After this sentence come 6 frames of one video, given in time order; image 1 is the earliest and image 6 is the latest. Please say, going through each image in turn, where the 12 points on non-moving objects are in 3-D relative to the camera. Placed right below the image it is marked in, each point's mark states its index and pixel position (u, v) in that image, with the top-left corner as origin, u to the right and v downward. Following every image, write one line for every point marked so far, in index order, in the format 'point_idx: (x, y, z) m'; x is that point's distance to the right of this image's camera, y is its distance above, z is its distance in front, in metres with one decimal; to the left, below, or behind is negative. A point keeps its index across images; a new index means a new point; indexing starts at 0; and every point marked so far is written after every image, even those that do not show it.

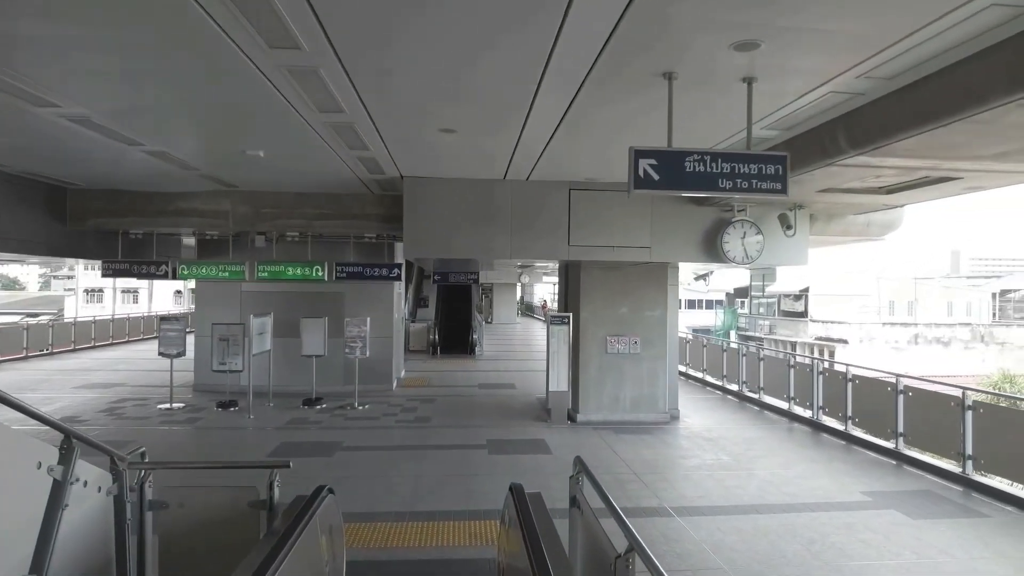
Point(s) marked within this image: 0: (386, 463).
0: (-1.6, -2.3, +8.6) m
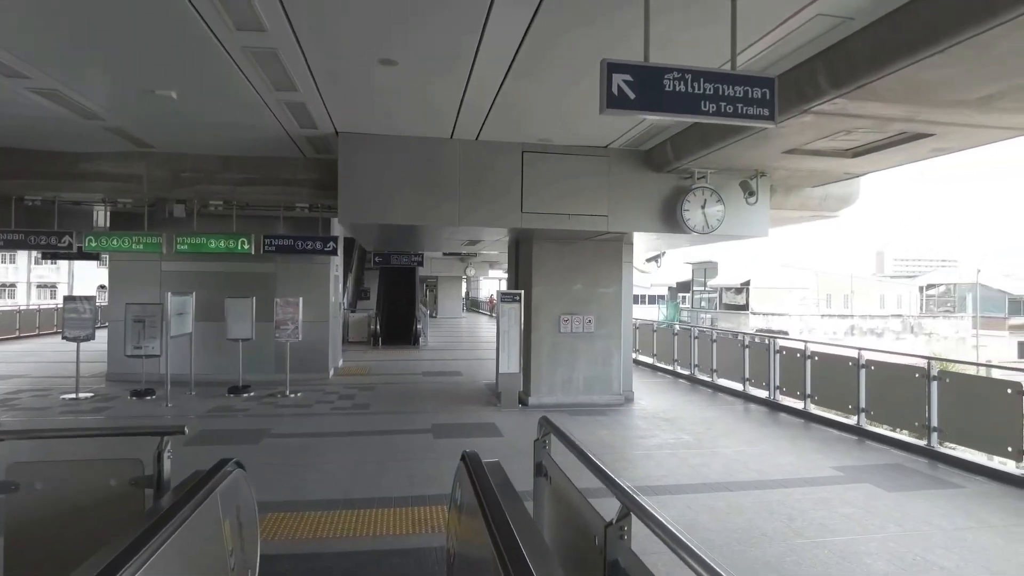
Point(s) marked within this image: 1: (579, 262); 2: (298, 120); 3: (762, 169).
0: (-2.2, -1.9, +7.7) m
1: (+1.1, +0.4, +10.5) m
2: (-2.5, +2.0, +7.8) m
3: (+3.3, +1.5, +8.6) m
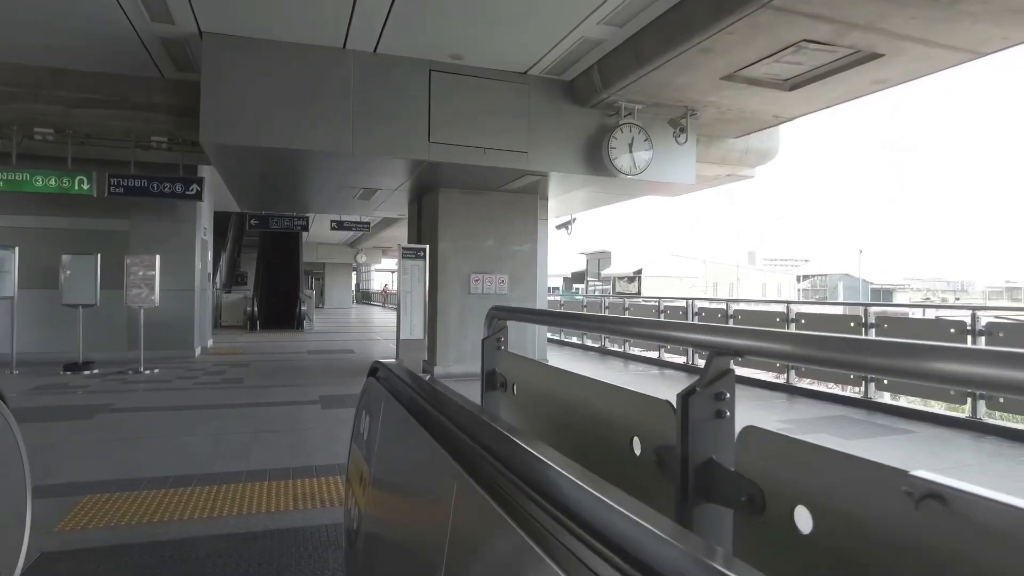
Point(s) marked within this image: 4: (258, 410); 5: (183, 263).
0: (-3.1, -1.3, +6.1) m
1: (-0.3, +1.1, +9.4) m
2: (-3.4, +2.6, +6.1) m
3: (+2.2, +2.2, +7.9) m
4: (-2.6, -1.2, +6.8) m
5: (-5.5, +0.4, +11.1) m
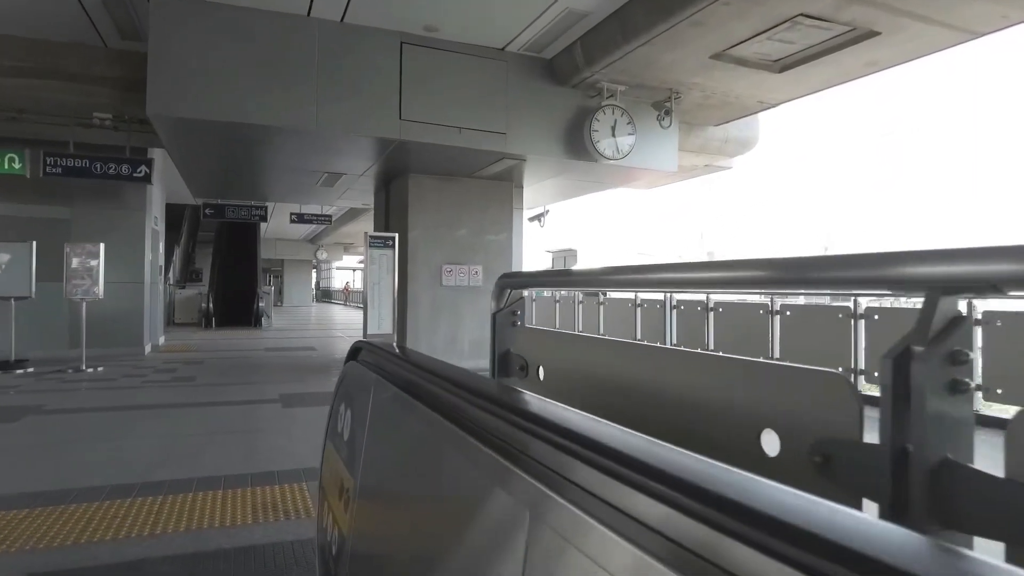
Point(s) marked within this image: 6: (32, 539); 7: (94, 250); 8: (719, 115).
0: (-3.3, -1.1, +5.5) m
1: (-0.7, +1.2, +8.9) m
2: (-3.6, +2.7, +5.5) m
3: (+1.9, +2.3, +7.6) m
4: (-2.8, -1.1, +6.2) m
5: (-6.0, +0.5, +10.3) m
6: (-2.2, -1.1, +3.0) m
7: (-5.5, +0.5, +8.7) m
8: (+2.7, +2.3, +8.6) m
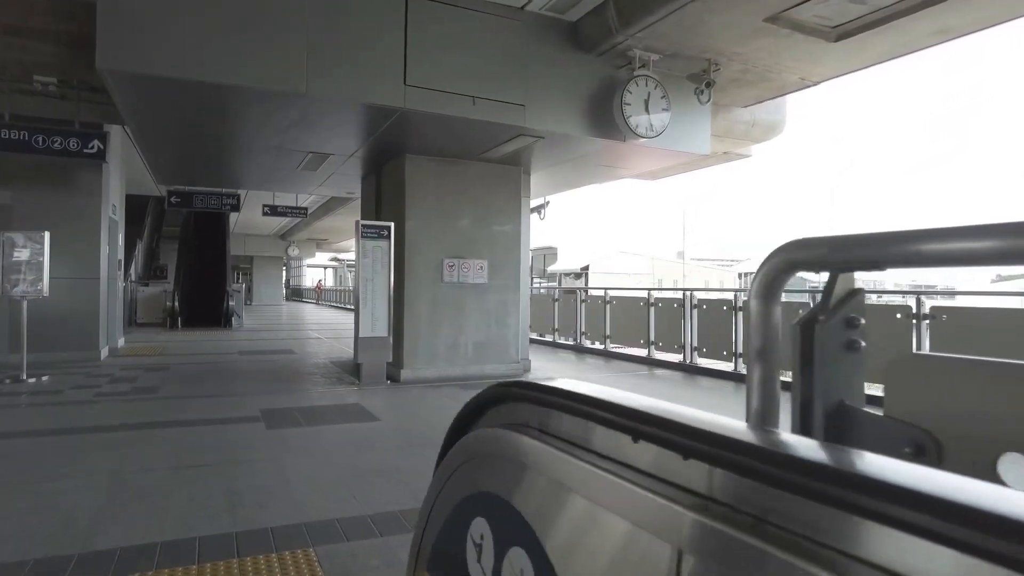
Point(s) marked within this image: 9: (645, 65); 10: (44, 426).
0: (-3.0, -1.1, +4.4) m
1: (-0.5, +1.2, +7.9) m
2: (-3.3, +2.8, +4.4) m
3: (+2.1, +2.3, +6.7) m
4: (-2.6, -1.1, +5.1) m
5: (-5.9, +0.6, +9.1) m
6: (-1.8, -1.1, +1.9) m
7: (-5.4, +0.6, +7.5) m
8: (+2.8, +2.3, +7.8) m
9: (+1.3, +2.3, +6.7) m
10: (-3.7, -1.1, +5.2) m
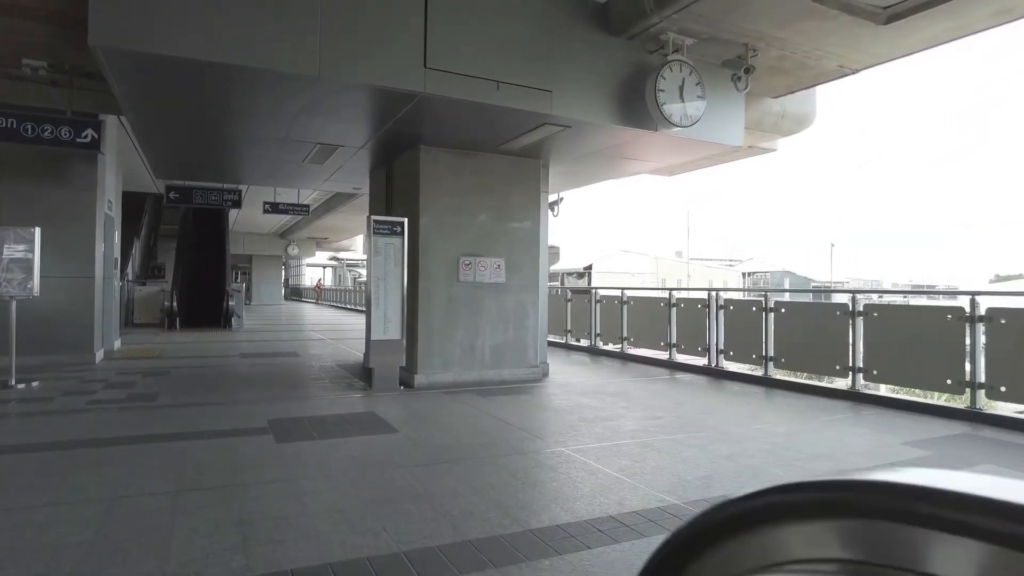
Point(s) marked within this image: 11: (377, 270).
0: (-2.8, -1.1, +3.9) m
1: (-0.3, +1.2, +7.5) m
2: (-3.1, +2.8, +3.9) m
3: (+2.3, +2.3, +6.2) m
4: (-2.3, -1.1, +4.6) m
5: (-5.7, +0.6, +8.6) m
6: (-1.6, -1.1, +1.5) m
7: (-5.2, +0.6, +7.1) m
8: (+3.1, +2.3, +7.3) m
9: (+1.6, +2.3, +6.3) m
10: (-3.4, -1.1, +4.7) m
11: (-1.4, +0.2, +7.0) m
